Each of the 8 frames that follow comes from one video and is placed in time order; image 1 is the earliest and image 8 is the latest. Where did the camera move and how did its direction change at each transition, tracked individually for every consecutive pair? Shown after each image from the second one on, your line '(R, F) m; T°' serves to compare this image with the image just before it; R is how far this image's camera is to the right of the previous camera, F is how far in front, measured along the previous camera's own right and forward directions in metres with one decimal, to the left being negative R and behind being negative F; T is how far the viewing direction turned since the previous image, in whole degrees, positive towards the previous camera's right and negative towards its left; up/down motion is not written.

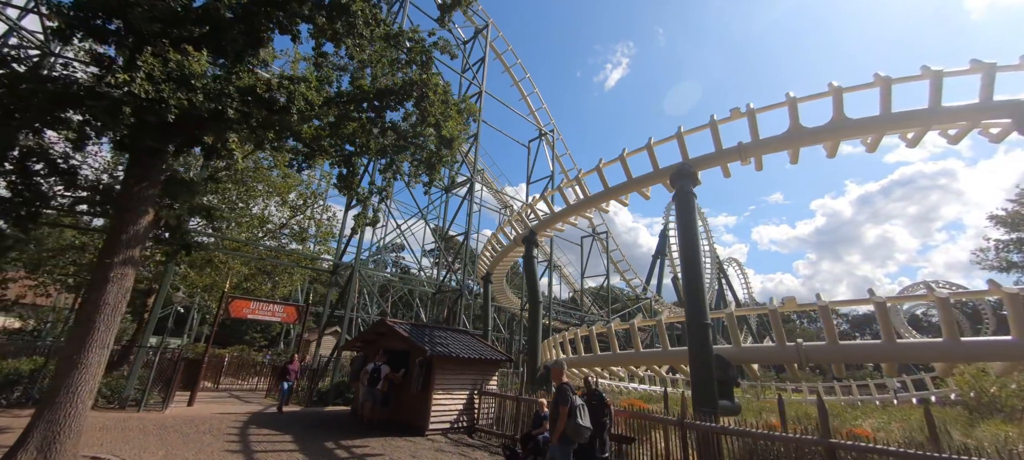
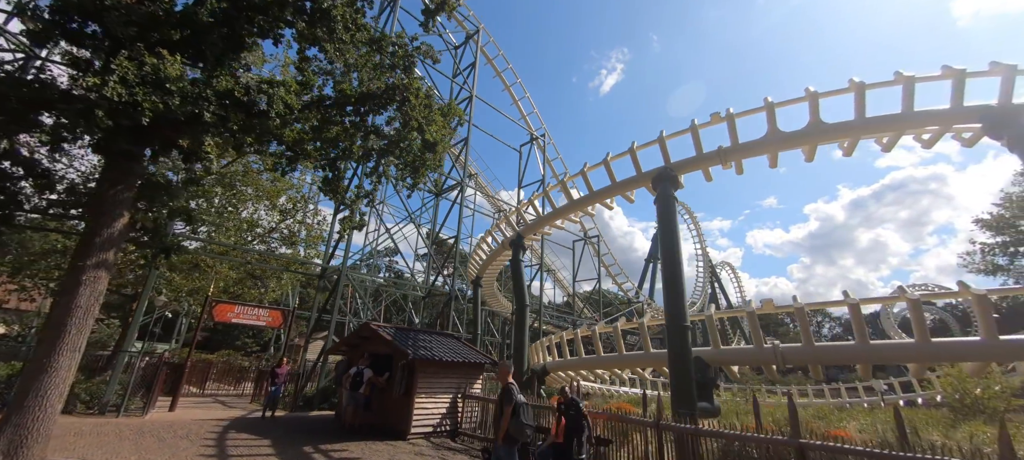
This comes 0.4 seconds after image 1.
(+0.3, 0.0) m; +1°
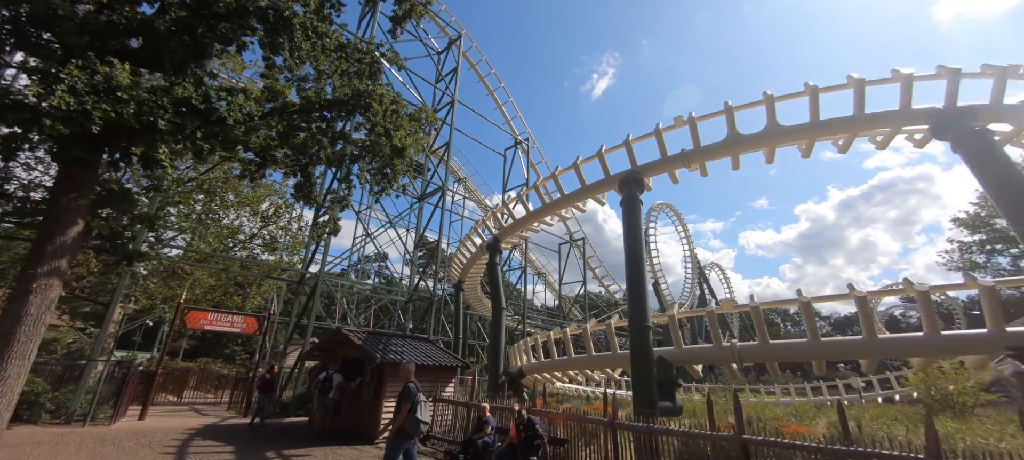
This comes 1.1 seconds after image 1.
(+0.5, -0.1) m; +1°
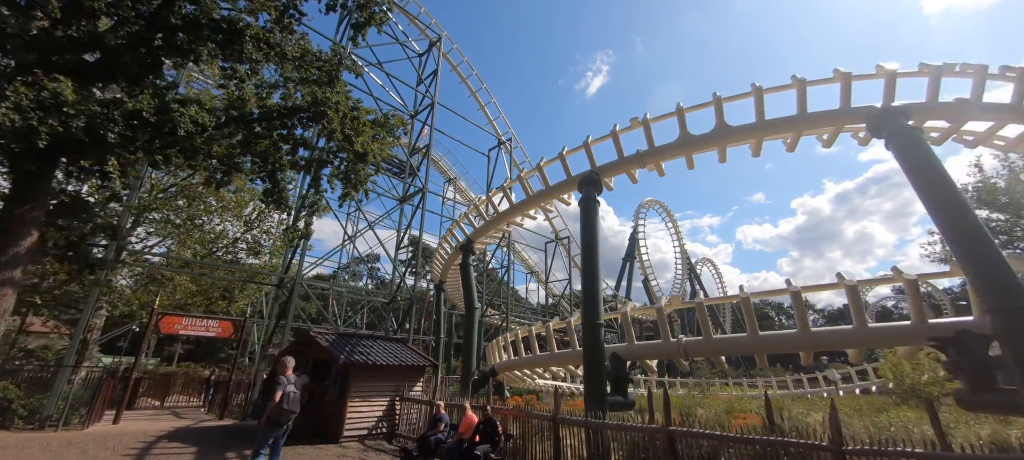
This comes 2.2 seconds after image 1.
(+0.8, -0.2) m; 0°
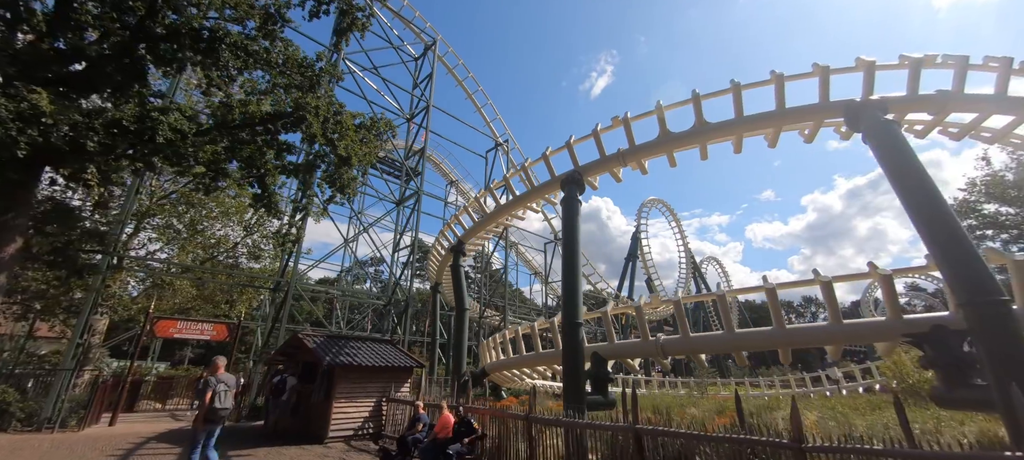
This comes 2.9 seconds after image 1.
(+0.5, 0.0) m; -1°
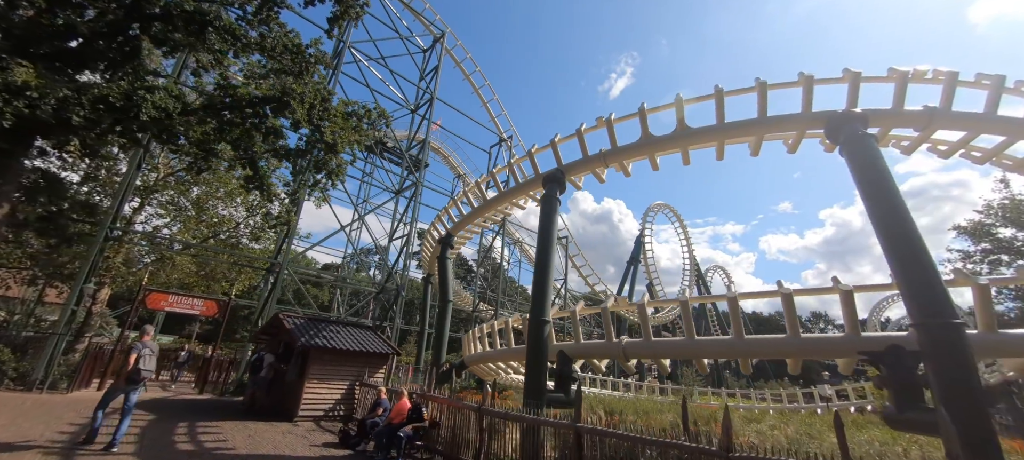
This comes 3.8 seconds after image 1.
(+0.7, 0.0) m; -2°
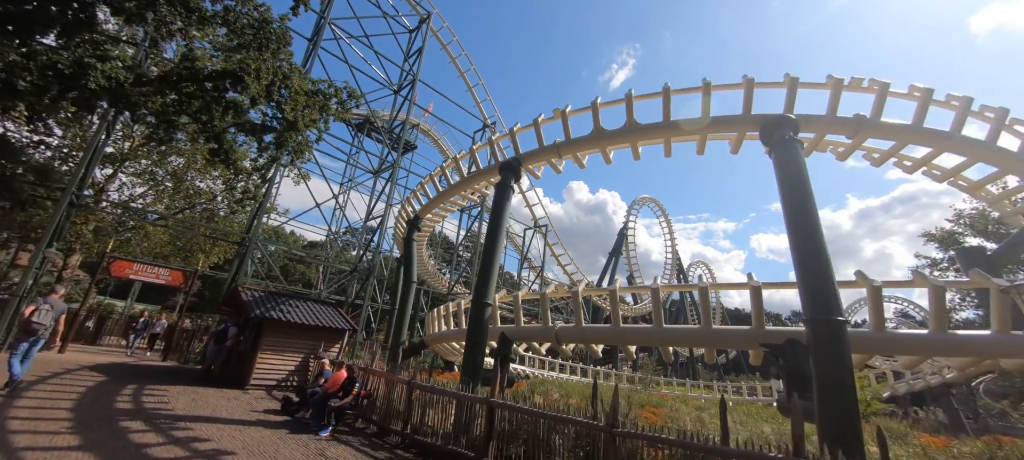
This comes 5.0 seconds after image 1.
(+0.9, -0.2) m; +1°
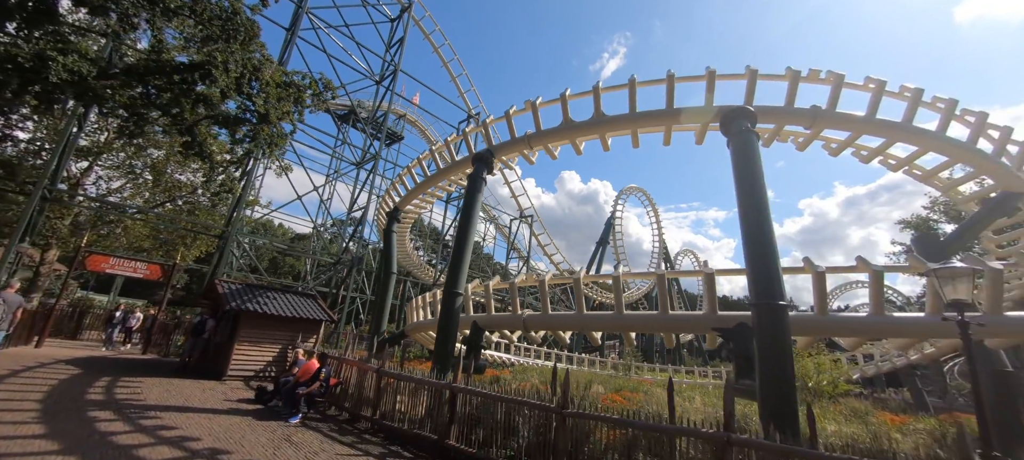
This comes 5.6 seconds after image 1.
(+0.4, -0.1) m; +1°
